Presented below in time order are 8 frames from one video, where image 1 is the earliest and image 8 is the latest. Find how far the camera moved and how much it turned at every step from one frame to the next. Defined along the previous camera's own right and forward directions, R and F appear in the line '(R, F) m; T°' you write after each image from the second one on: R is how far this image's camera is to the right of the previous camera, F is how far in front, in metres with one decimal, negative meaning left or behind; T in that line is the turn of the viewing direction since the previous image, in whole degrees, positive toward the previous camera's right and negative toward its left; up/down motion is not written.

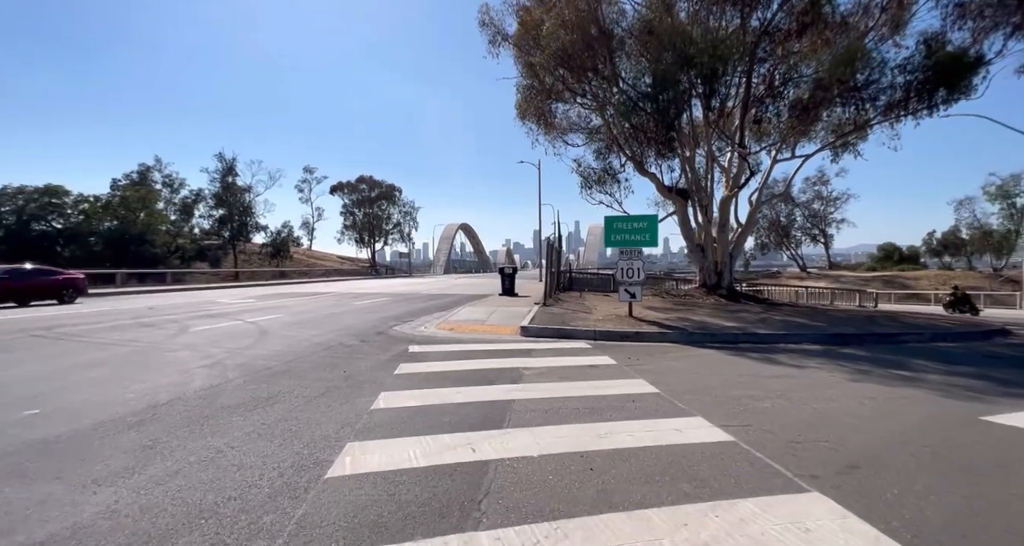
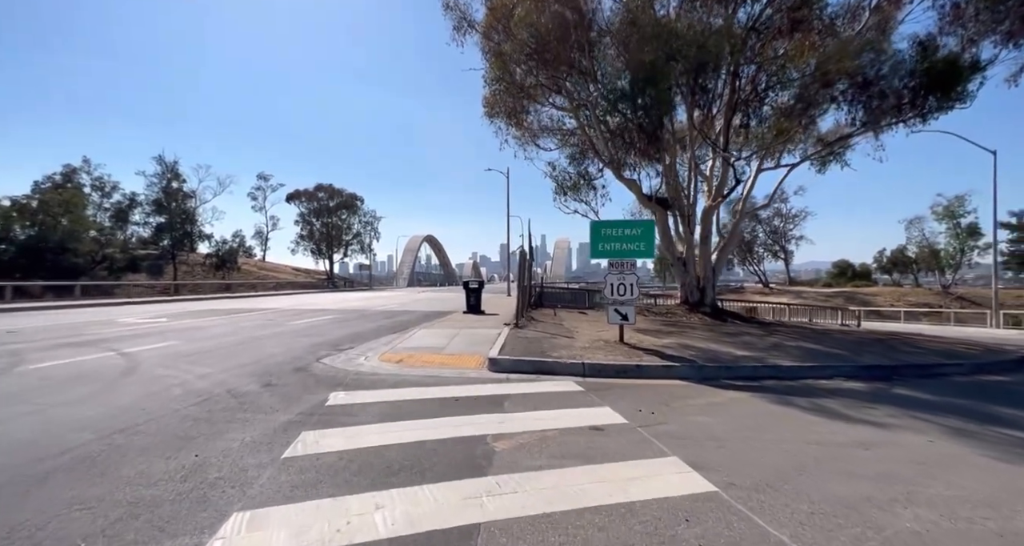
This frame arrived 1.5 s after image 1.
(0.0, +2.7) m; +5°
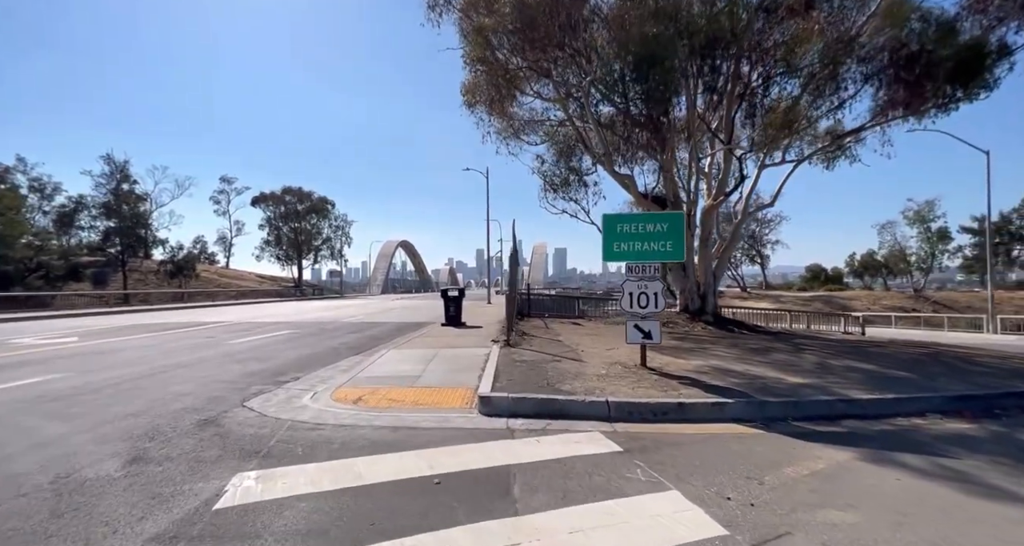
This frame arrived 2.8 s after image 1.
(-0.4, +2.5) m; +3°
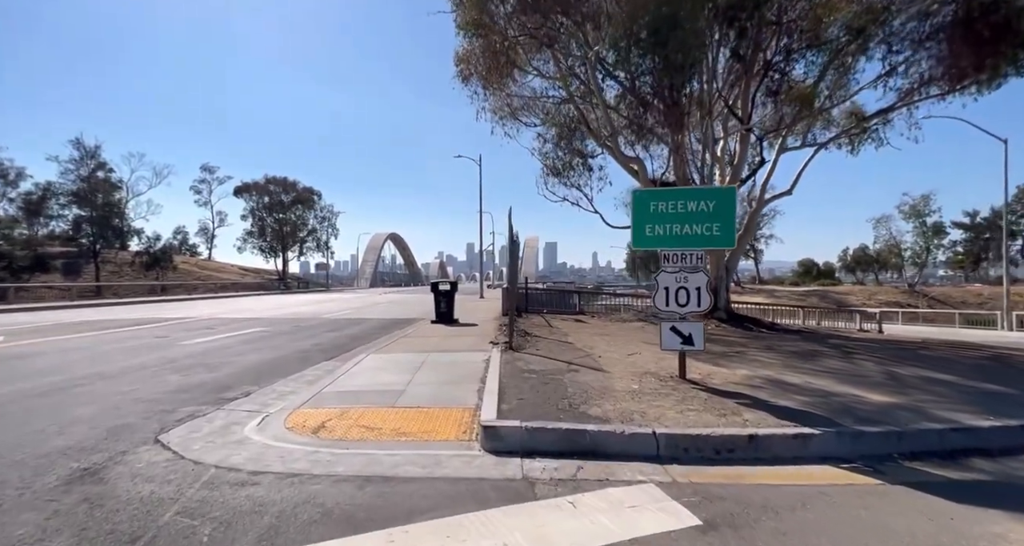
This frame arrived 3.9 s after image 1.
(-0.3, +1.9) m; +1°
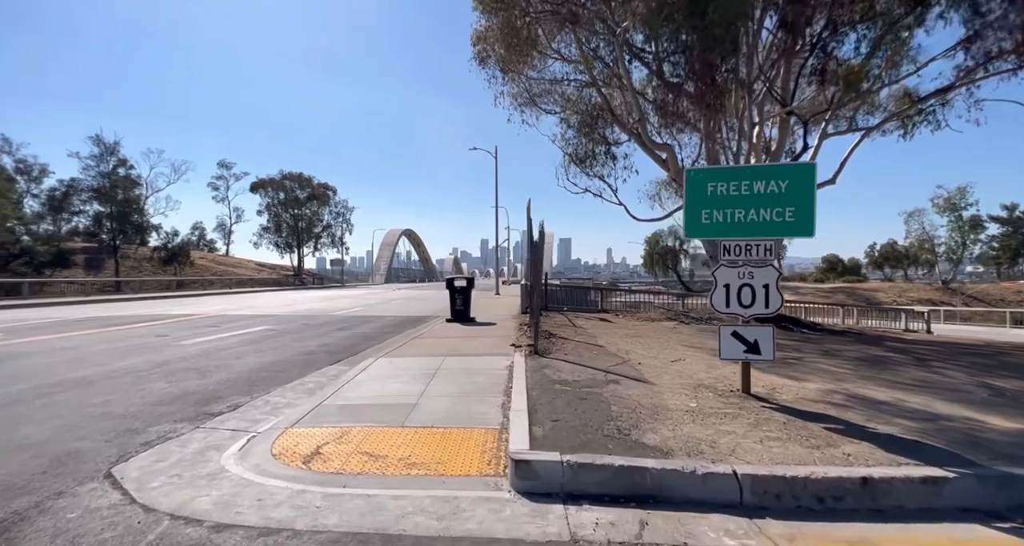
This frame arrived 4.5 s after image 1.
(-0.3, +1.2) m; -2°
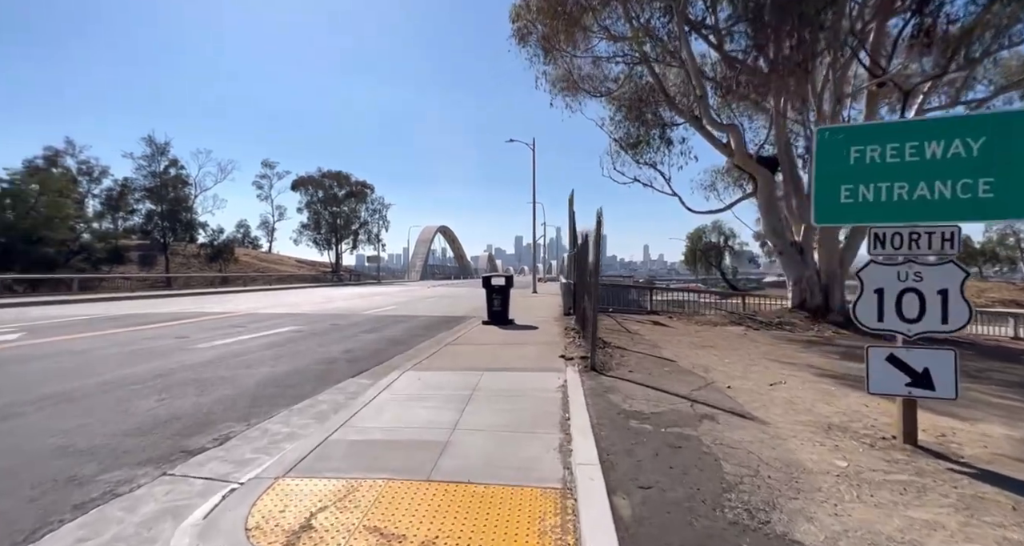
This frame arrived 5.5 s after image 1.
(-0.4, +1.6) m; -5°
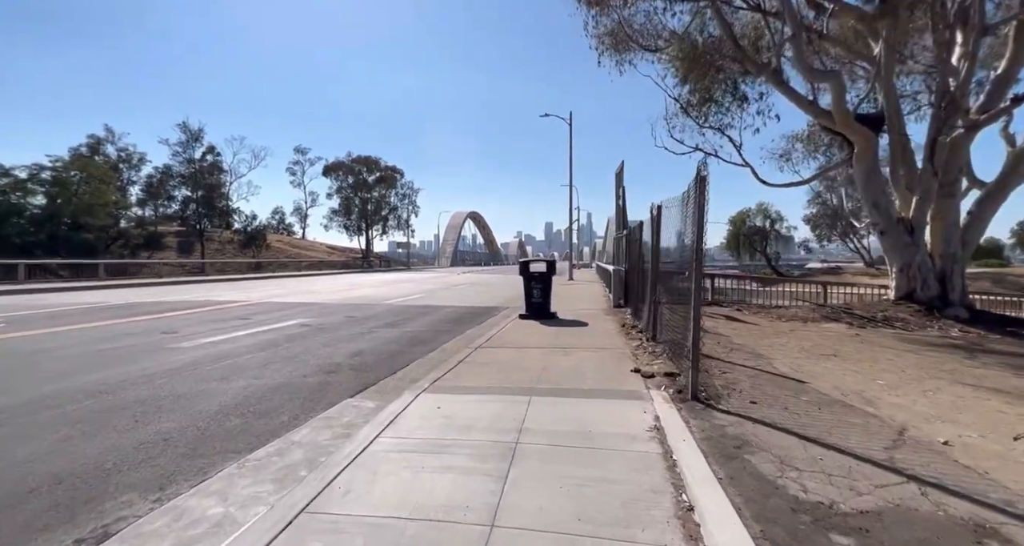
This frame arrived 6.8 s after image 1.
(-0.4, +2.4) m; -4°
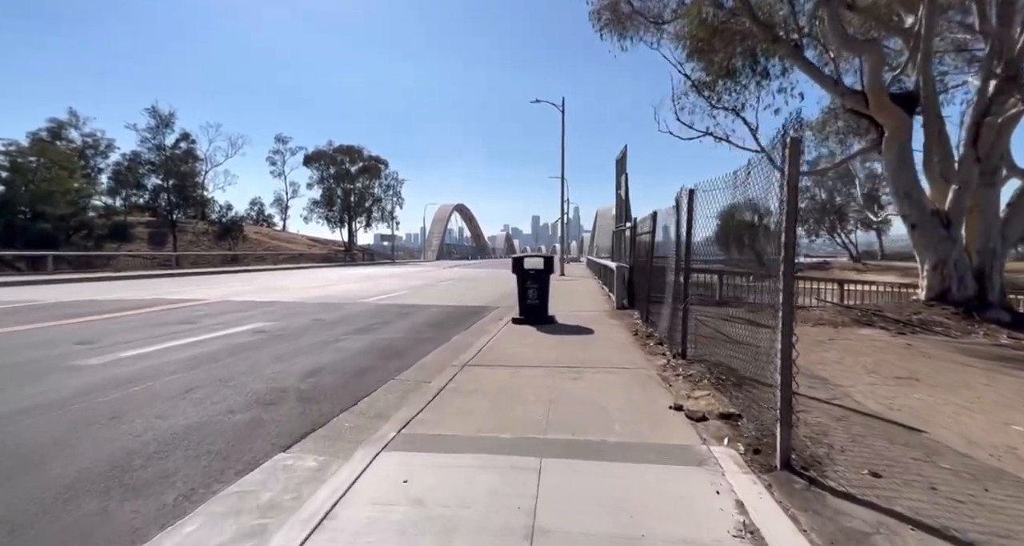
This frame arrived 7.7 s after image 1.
(-0.1, +1.8) m; +2°
